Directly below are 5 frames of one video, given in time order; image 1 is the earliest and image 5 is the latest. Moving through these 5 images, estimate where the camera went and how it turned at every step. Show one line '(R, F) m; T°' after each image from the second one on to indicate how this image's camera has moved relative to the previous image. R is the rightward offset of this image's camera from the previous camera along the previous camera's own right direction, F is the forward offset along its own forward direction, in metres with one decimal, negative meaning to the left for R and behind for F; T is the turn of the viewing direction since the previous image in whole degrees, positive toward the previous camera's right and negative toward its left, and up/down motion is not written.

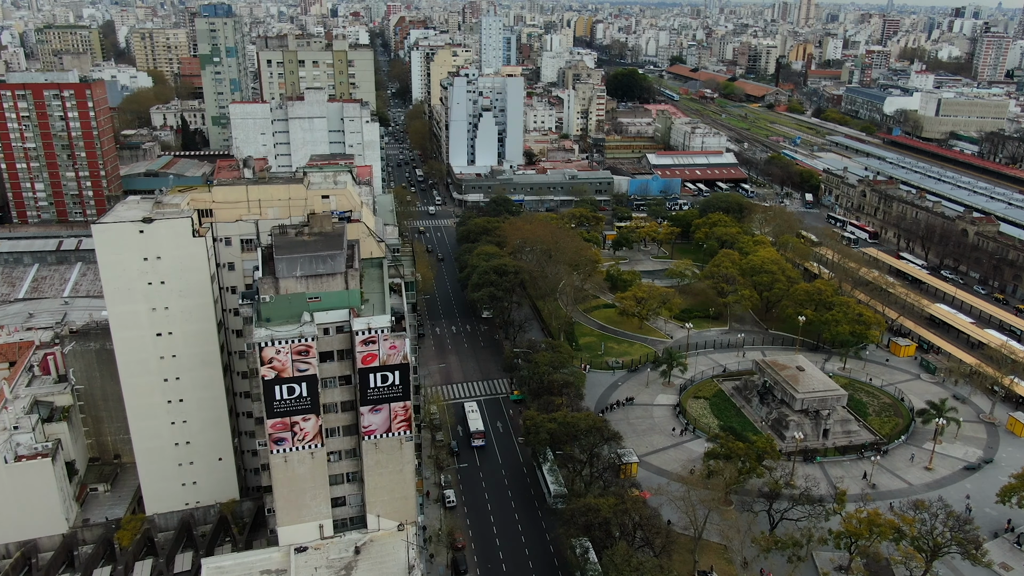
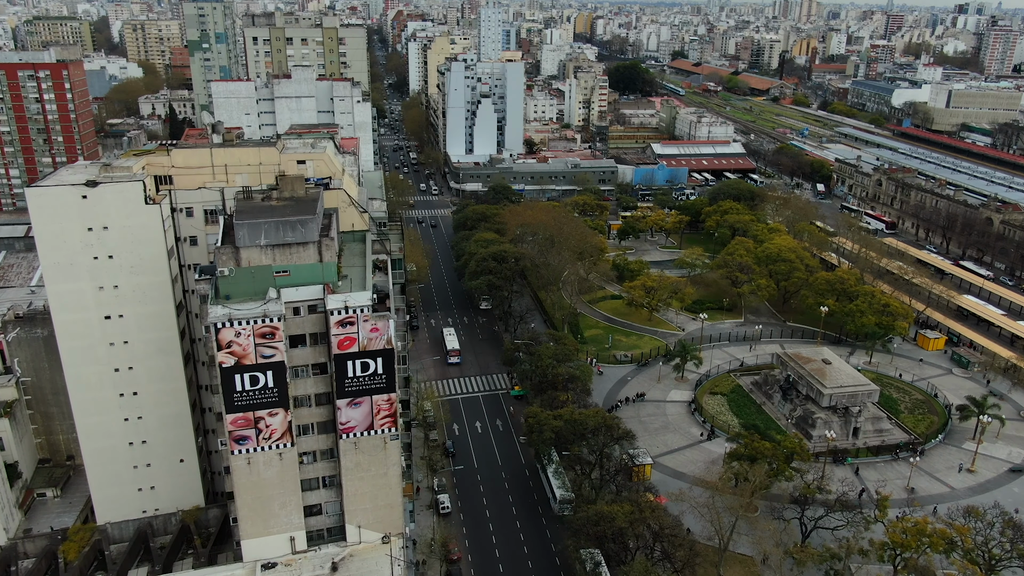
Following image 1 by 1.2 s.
(-0.2, +7.1) m; 0°
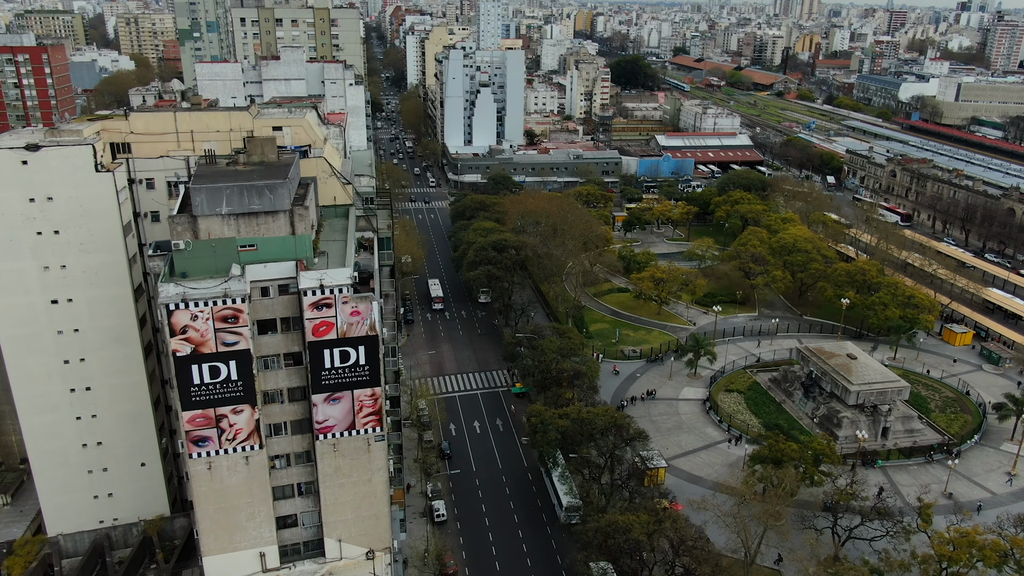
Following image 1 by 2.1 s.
(-0.2, +5.7) m; 0°
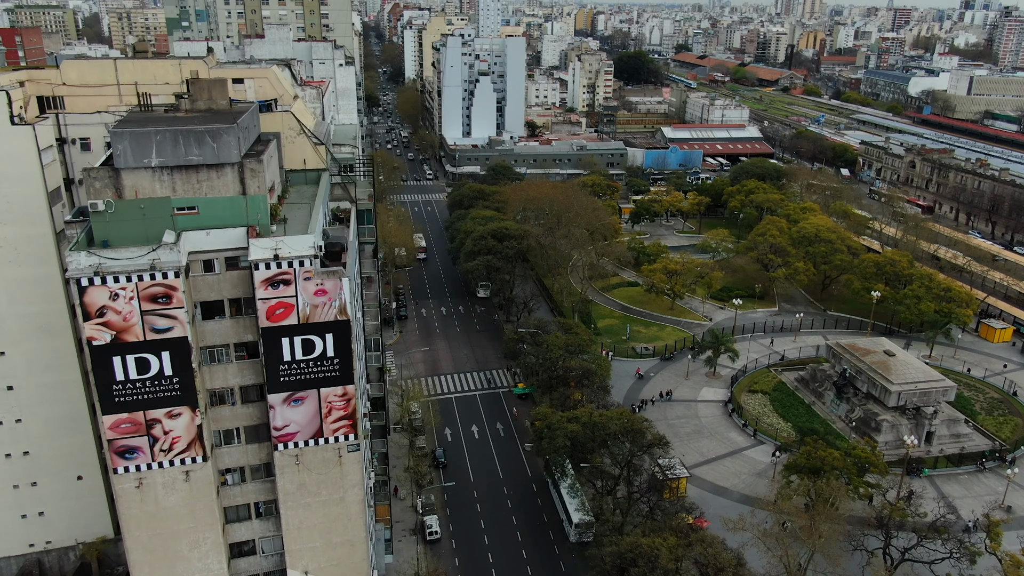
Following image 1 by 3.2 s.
(-0.2, +7.0) m; 0°
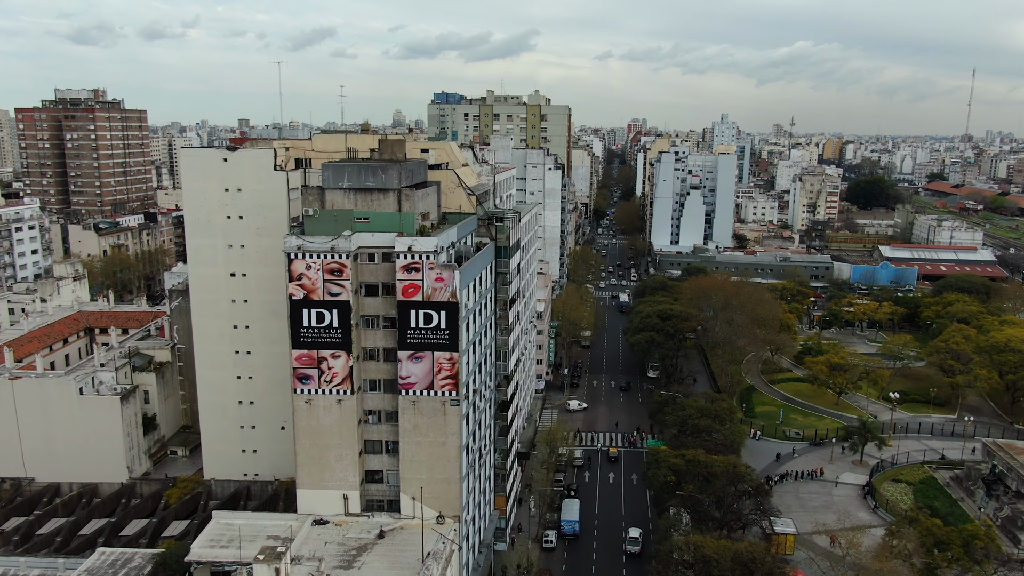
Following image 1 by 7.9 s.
(+8.6, -8.5) m; -18°
